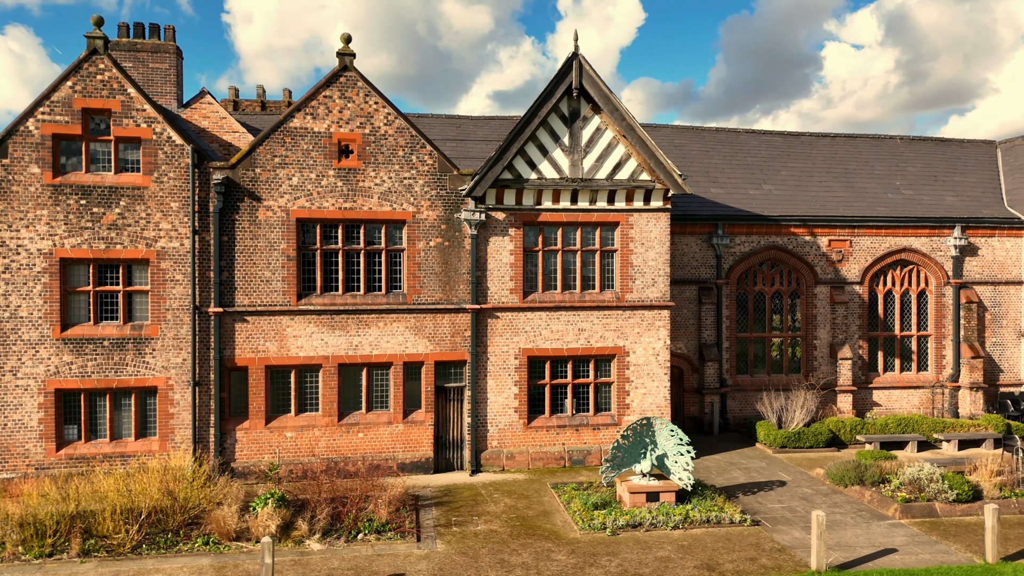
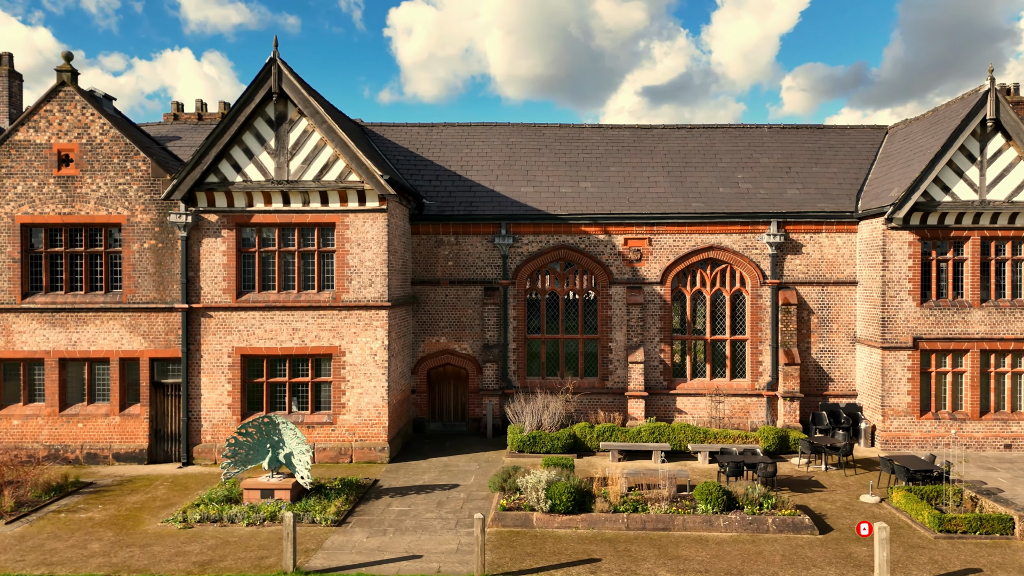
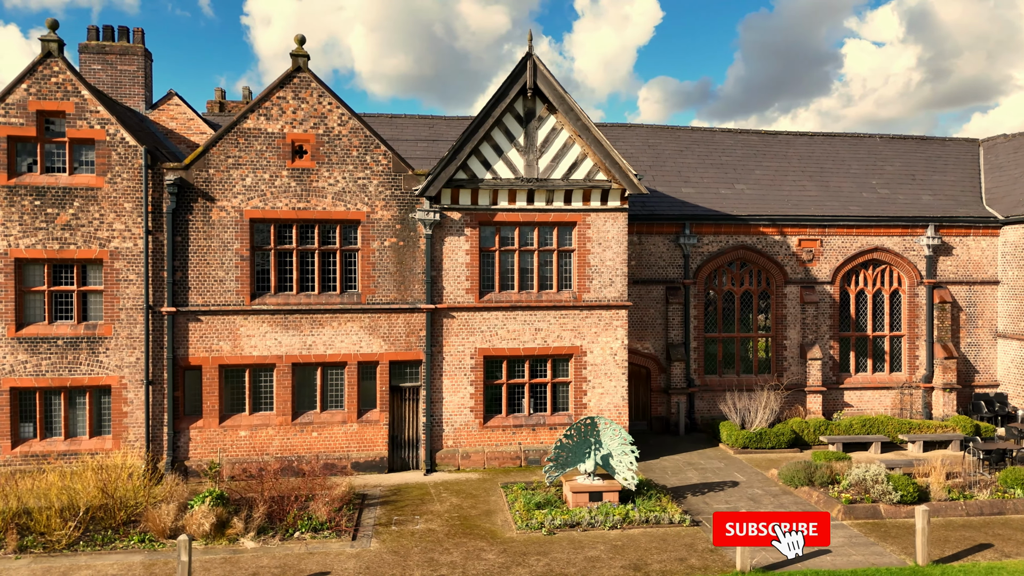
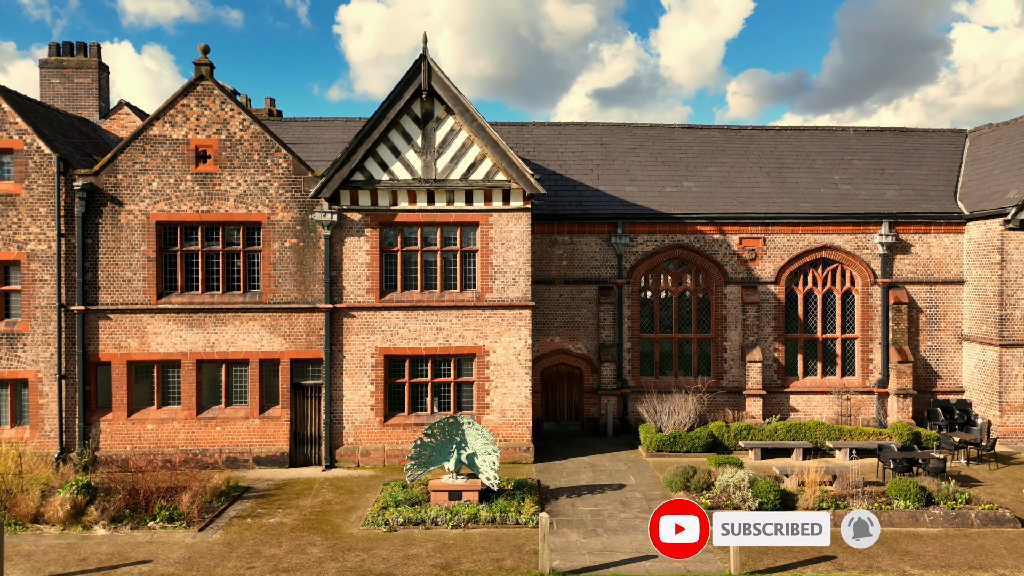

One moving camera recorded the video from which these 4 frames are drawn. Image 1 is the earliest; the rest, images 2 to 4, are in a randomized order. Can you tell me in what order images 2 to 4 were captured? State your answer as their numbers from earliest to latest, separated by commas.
3, 4, 2
